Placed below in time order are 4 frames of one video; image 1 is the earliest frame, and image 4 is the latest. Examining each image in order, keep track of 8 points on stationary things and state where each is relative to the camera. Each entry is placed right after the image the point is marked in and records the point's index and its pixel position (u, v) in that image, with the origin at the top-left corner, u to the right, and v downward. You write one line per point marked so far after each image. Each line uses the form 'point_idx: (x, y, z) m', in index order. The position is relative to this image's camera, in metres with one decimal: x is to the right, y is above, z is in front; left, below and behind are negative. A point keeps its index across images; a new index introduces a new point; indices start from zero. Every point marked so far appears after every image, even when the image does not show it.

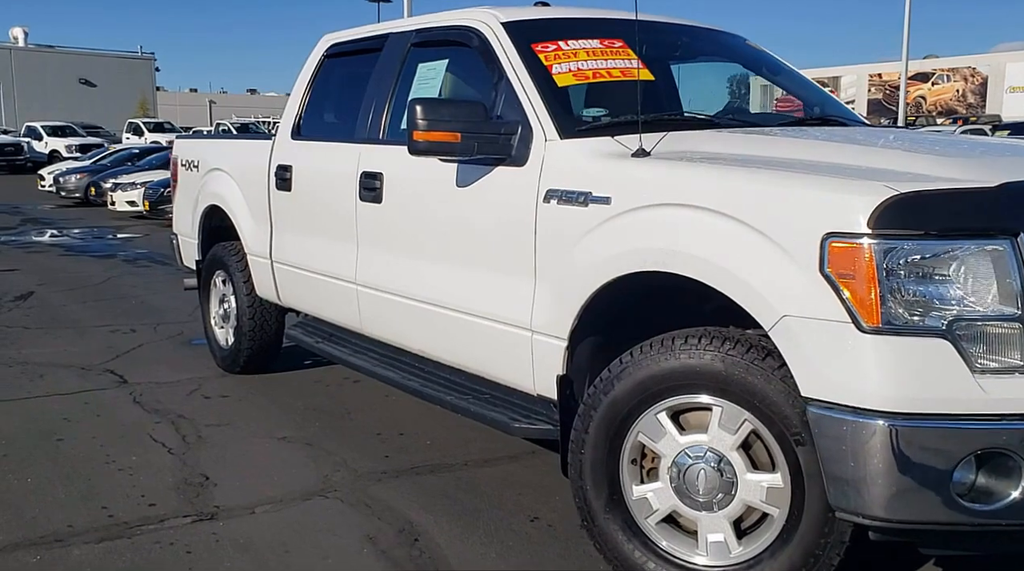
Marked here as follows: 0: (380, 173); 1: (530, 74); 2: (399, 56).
0: (-0.6, +0.5, +4.4) m
1: (+0.1, +0.9, +3.7) m
2: (-0.6, +1.2, +4.6) m
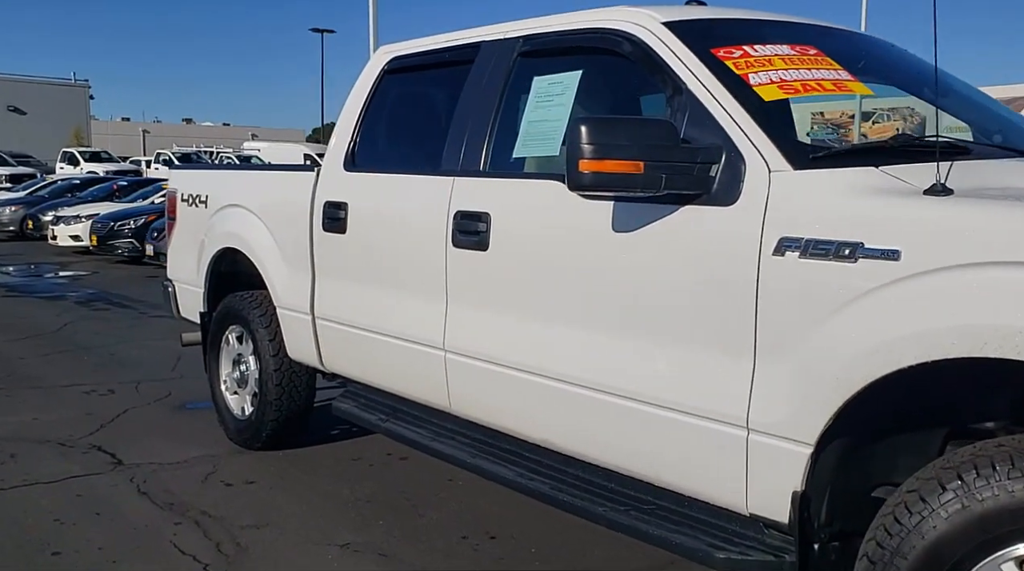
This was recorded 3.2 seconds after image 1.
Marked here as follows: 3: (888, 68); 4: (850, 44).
0: (-0.1, +0.3, +3.5) m
1: (+0.7, +0.6, +2.8) m
2: (-0.1, +0.9, +3.7) m
3: (+1.4, +0.8, +3.5) m
4: (+1.3, +0.9, +3.5) m
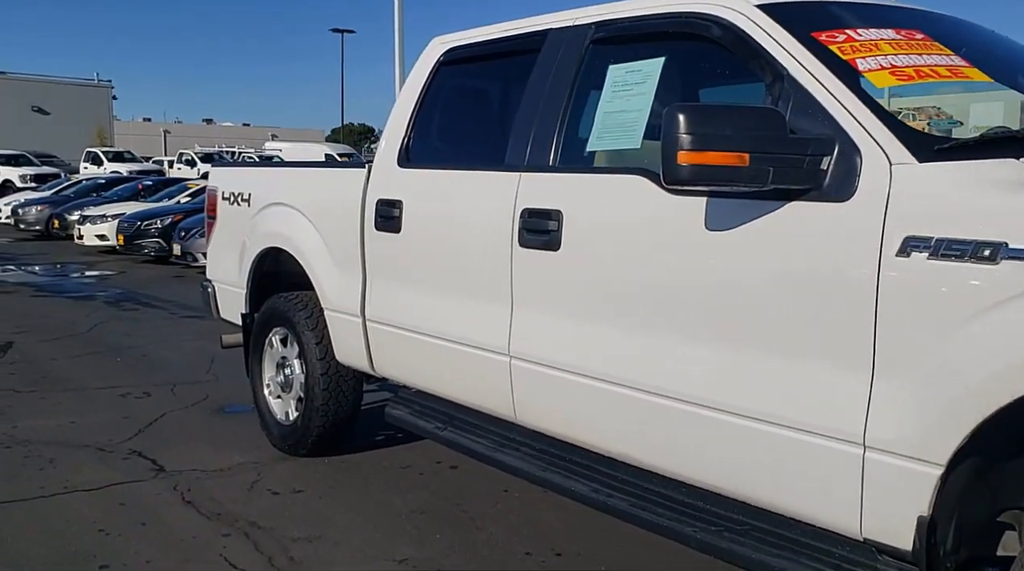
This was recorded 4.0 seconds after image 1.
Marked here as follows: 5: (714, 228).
0: (+0.2, +0.3, +3.3) m
1: (+0.9, +0.6, +2.6) m
2: (+0.2, +0.9, +3.5) m
3: (+1.7, +0.8, +3.3) m
4: (+1.6, +0.9, +3.3) m
5: (+0.6, +0.2, +2.8) m
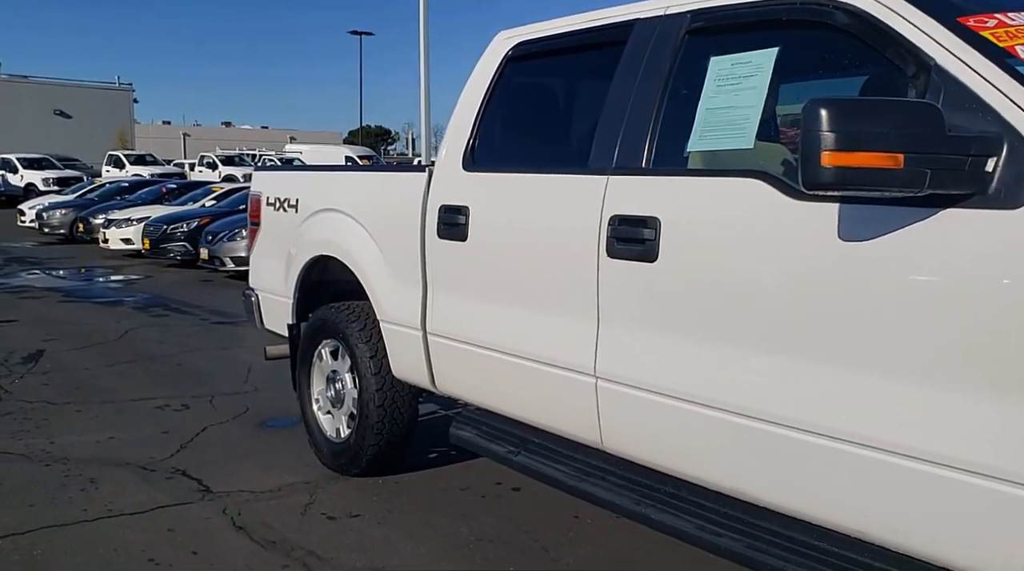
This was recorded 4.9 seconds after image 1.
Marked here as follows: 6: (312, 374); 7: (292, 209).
0: (+0.5, +0.2, +3.0) m
1: (+1.2, +0.6, +2.3) m
2: (+0.5, +0.8, +3.2) m
3: (+2.0, +0.8, +2.9) m
4: (+1.9, +0.9, +3.0) m
5: (+0.9, +0.1, +2.5) m
6: (-1.1, -0.5, +5.1) m
7: (-1.3, +0.4, +5.2) m
